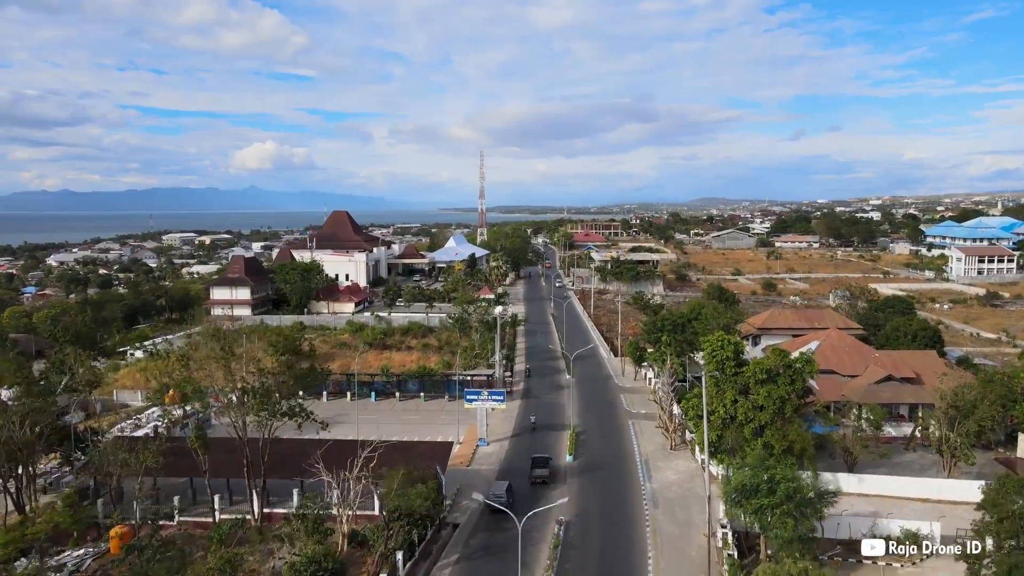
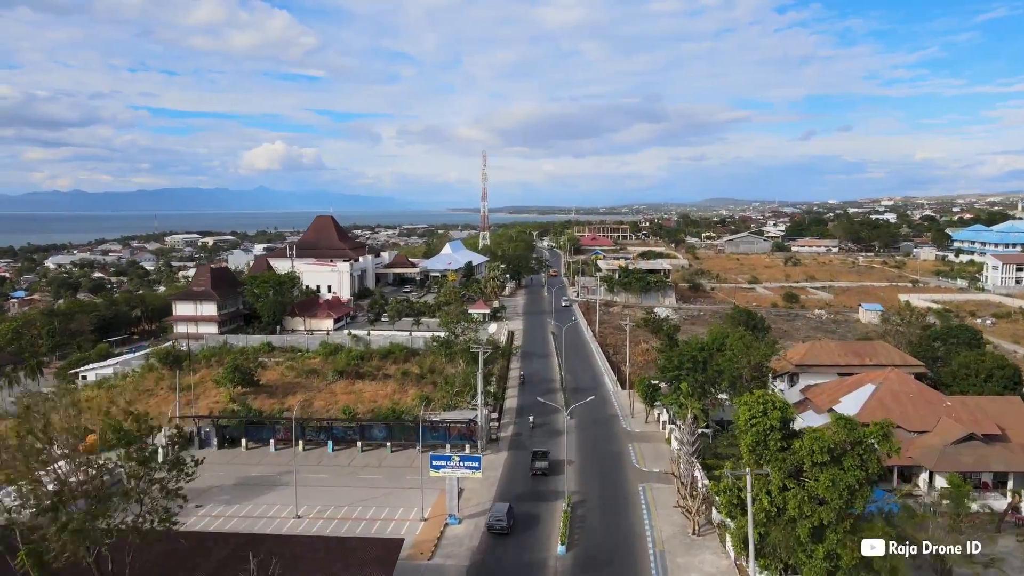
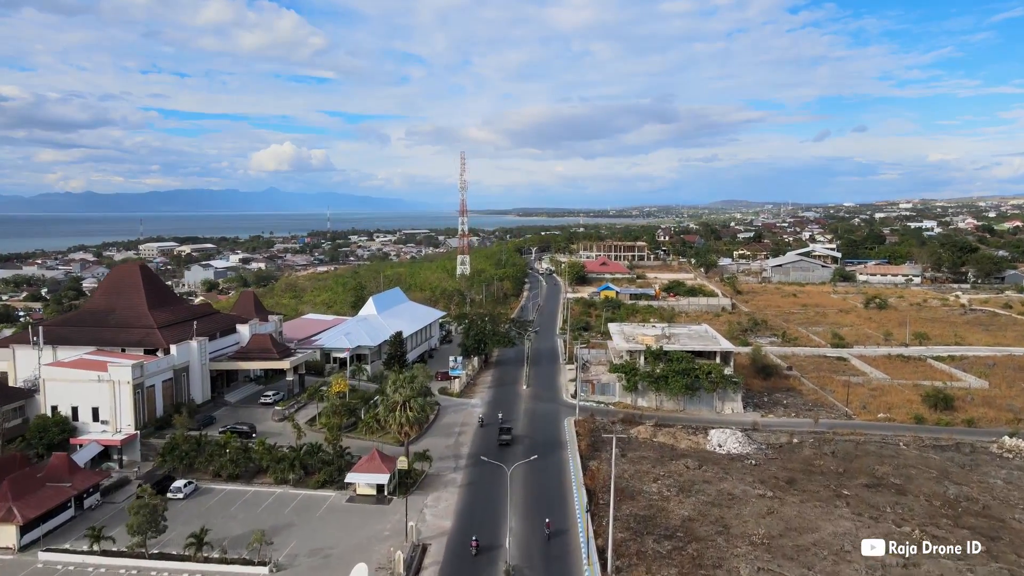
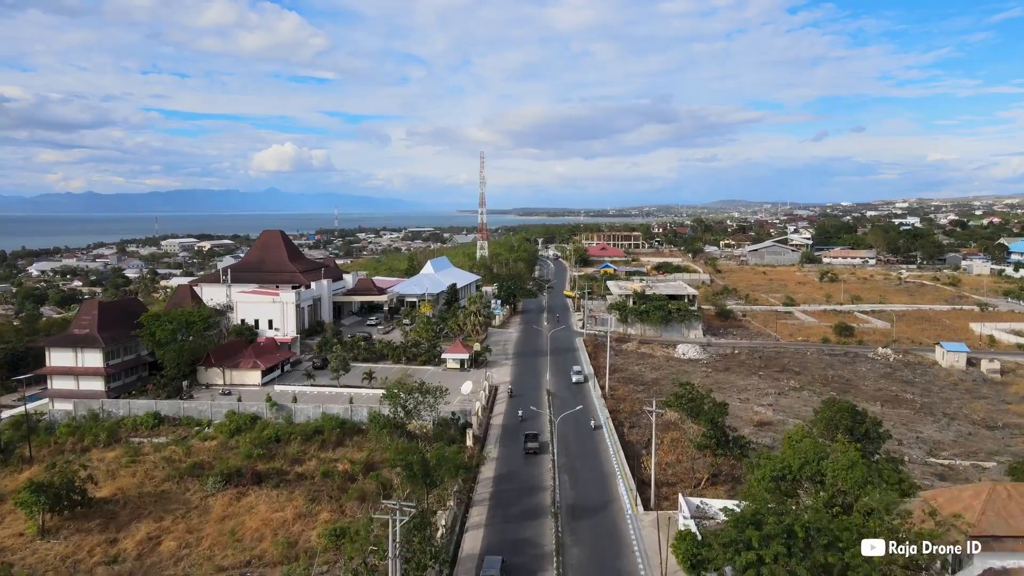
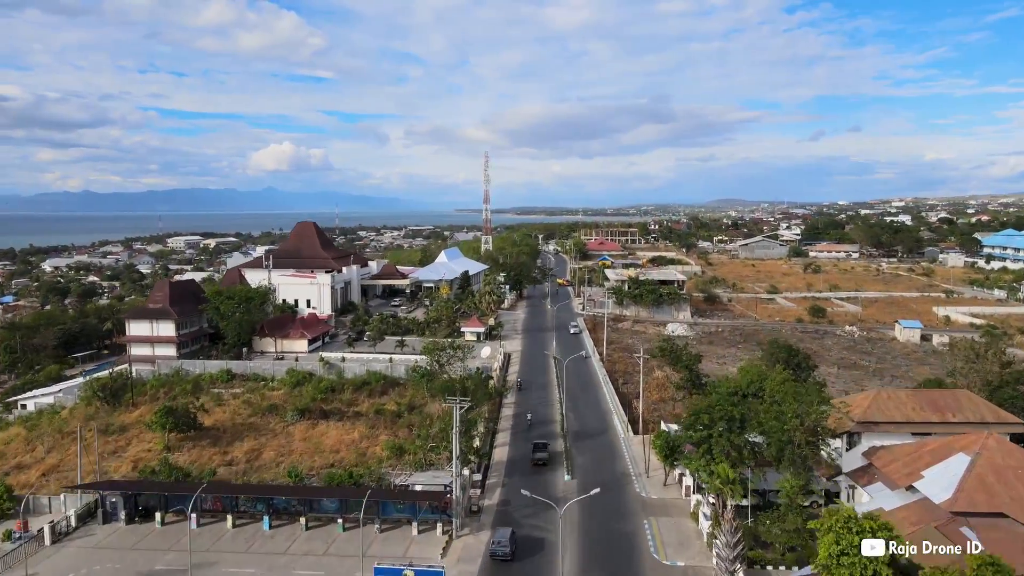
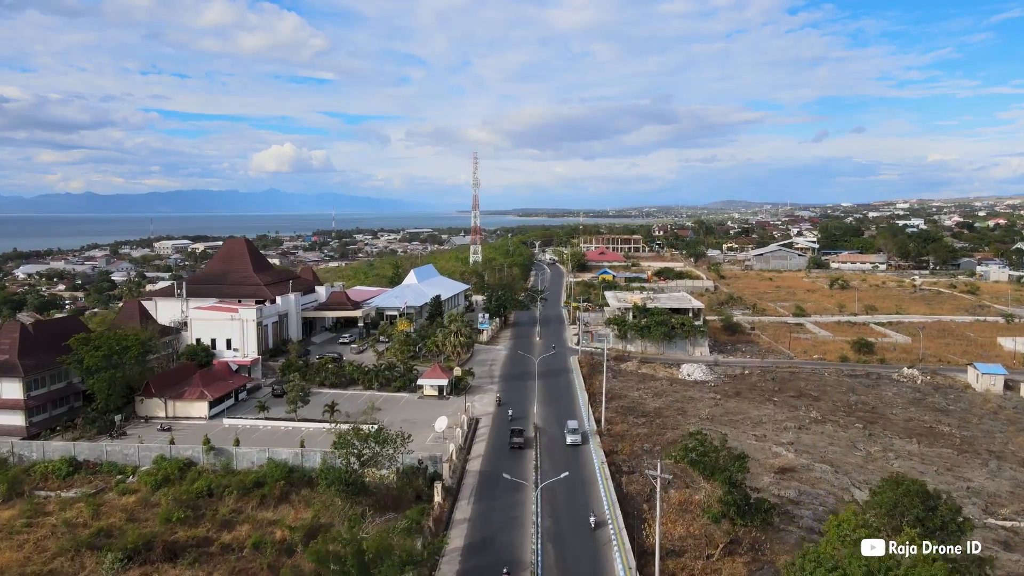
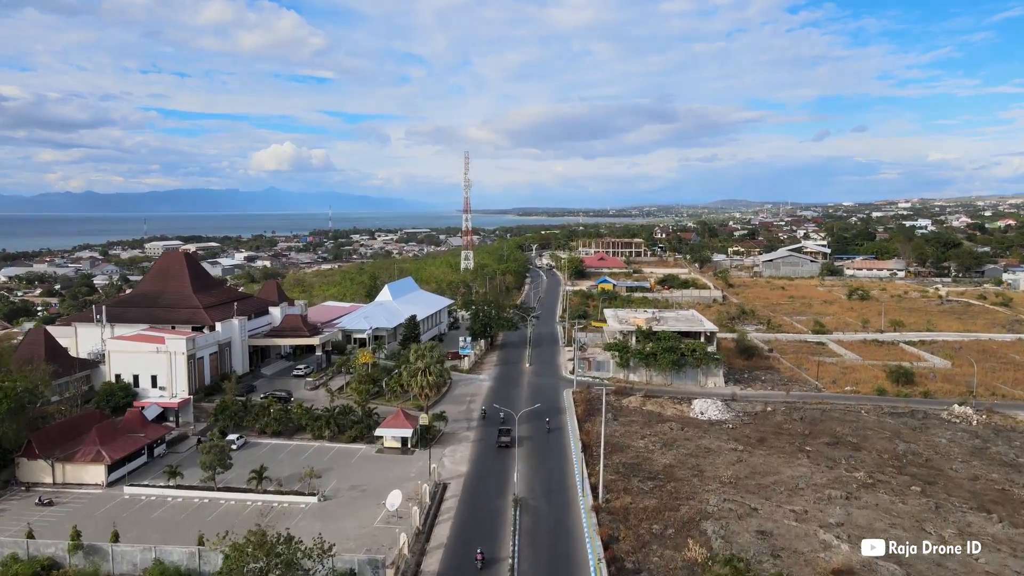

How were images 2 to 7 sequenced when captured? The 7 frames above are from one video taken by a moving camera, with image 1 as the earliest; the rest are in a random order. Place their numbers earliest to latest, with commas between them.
2, 5, 4, 6, 7, 3
